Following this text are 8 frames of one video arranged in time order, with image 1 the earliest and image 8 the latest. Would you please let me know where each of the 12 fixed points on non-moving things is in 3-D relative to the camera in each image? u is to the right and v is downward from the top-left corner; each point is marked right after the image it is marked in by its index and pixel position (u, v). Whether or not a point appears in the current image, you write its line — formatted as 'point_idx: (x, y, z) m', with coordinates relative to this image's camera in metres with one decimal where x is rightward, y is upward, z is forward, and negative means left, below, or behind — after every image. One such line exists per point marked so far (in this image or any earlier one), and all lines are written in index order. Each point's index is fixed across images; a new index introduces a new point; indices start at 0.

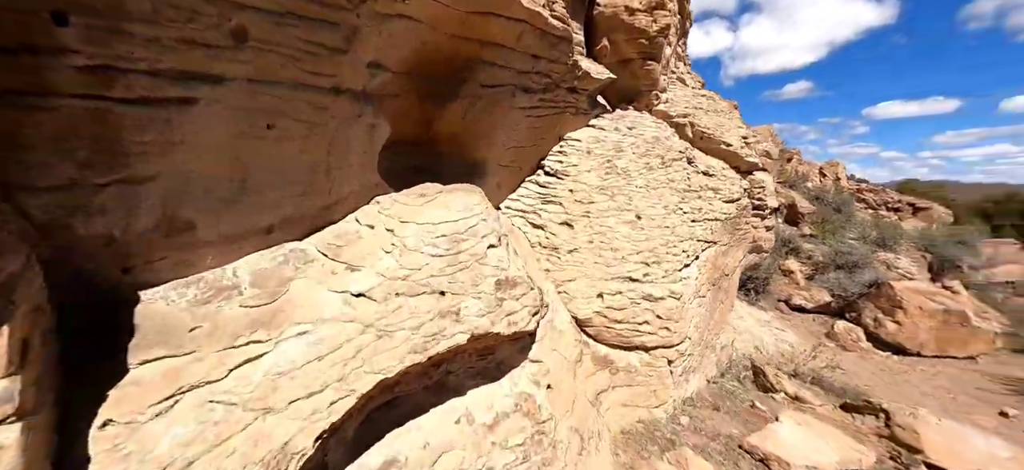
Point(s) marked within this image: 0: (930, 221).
0: (+16.3, +0.4, +14.2) m
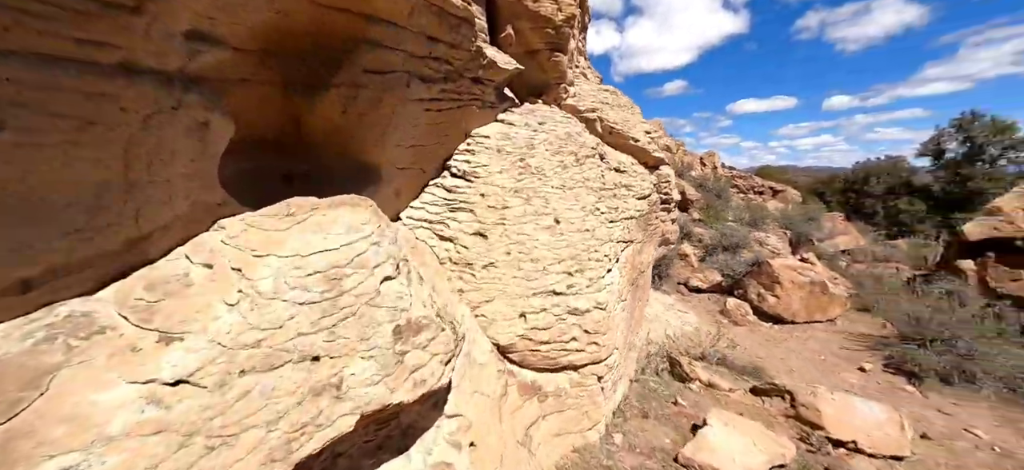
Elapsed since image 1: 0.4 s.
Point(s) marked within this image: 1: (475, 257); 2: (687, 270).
0: (+12.6, +1.5, +17.1) m
1: (-0.3, -0.2, +2.8) m
2: (+4.2, -1.0, +8.8) m
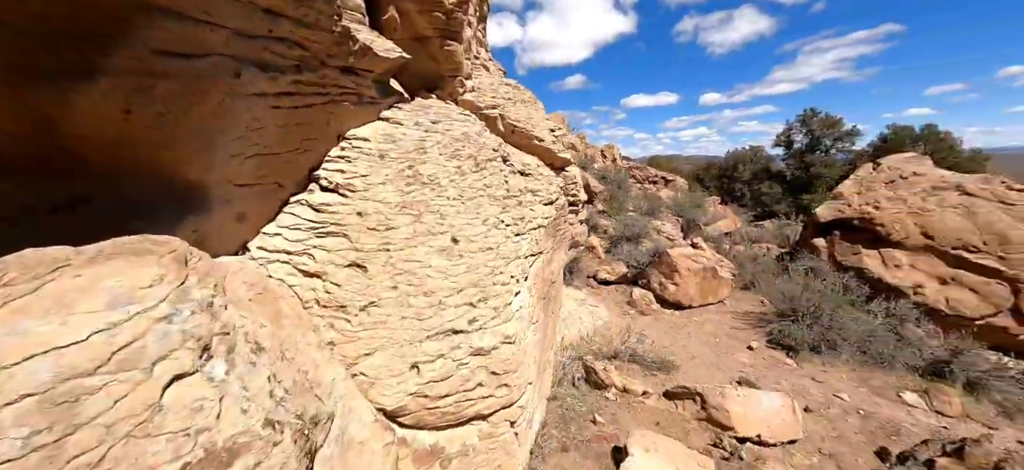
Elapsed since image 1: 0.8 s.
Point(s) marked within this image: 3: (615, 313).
0: (+8.3, +2.4, +18.9) m
1: (-1.0, -0.4, +2.2) m
2: (+2.1, -0.8, +9.0) m
3: (+2.1, -1.6, +7.4) m
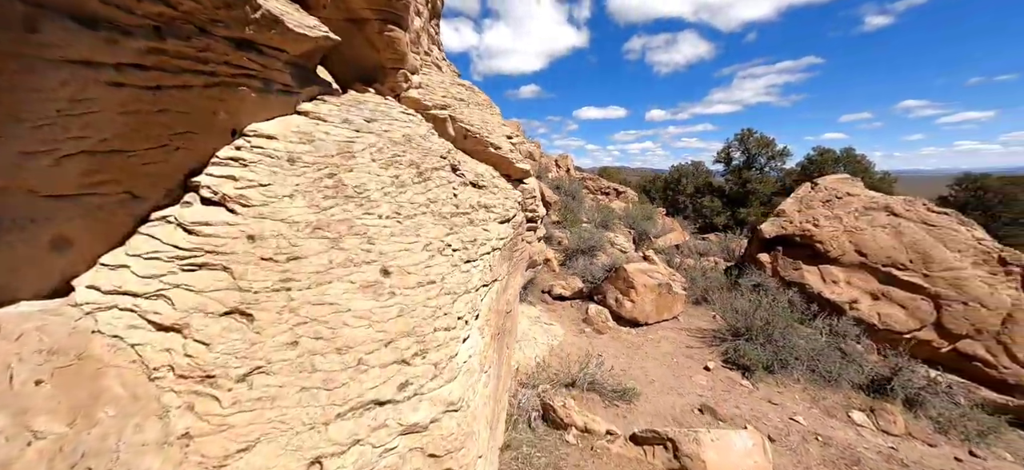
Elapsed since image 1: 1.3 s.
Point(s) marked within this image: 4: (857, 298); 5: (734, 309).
0: (+5.9, +1.9, +19.3) m
1: (-1.2, -0.5, +1.5) m
2: (+1.0, -1.1, +8.7) m
3: (+1.1, -1.9, +7.1) m
4: (+7.0, -1.3, +7.4) m
5: (+4.4, -1.5, +7.3) m
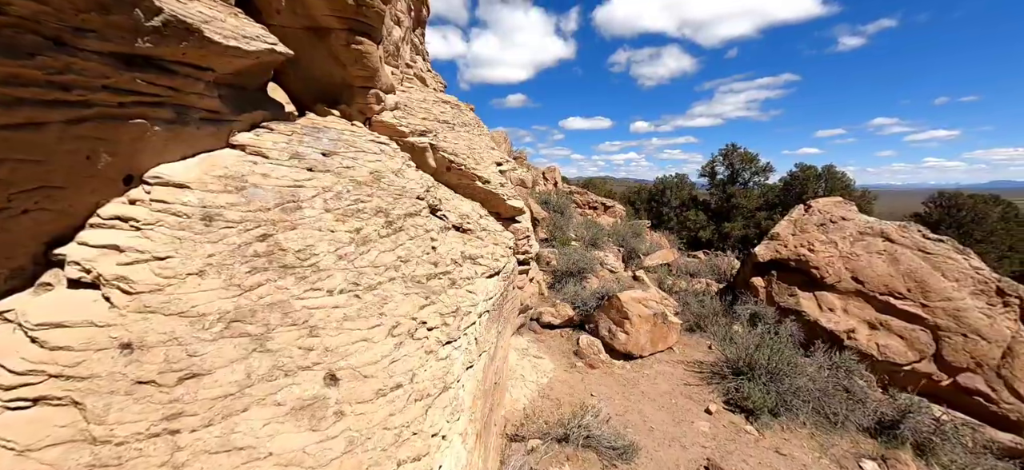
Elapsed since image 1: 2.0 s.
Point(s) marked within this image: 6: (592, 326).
0: (+5.2, +1.1, +19.1) m
1: (-1.3, -0.9, +1.0) m
2: (+0.7, -1.6, +8.2) m
3: (+0.9, -2.4, +6.6) m
4: (+6.8, -1.8, +7.2) m
5: (+4.2, -2.0, +6.9) m
6: (+1.6, -1.8, +7.2) m
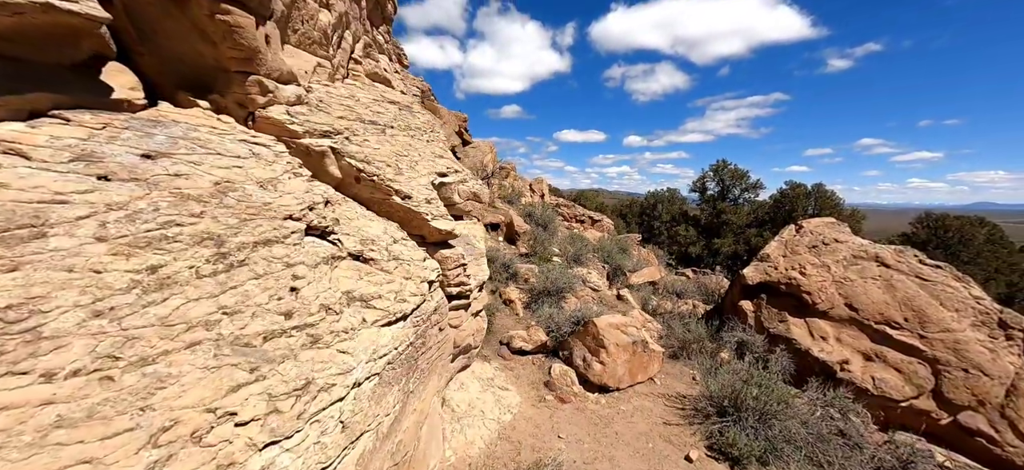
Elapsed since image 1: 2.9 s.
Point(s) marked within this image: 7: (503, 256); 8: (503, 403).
0: (+4.4, +0.4, +18.6) m
1: (-1.7, -1.0, +0.3) m
2: (0.0, -1.9, +7.5) m
3: (+0.3, -2.7, +5.9) m
4: (+6.1, -2.3, +6.6) m
5: (+3.5, -2.4, +6.3) m
6: (+1.0, -2.2, +6.6) m
7: (-0.2, -0.6, +10.4) m
8: (-0.1, -2.6, +5.7) m
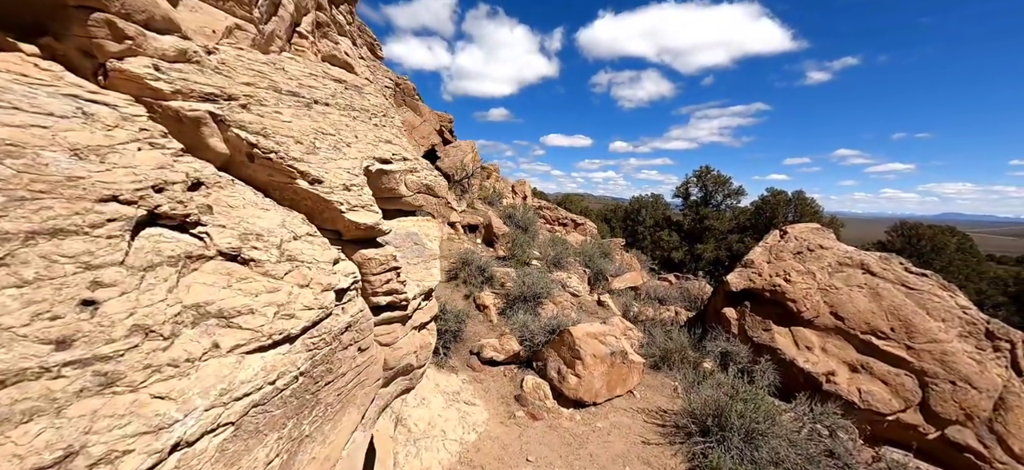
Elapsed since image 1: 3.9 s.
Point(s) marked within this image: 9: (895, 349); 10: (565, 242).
0: (+3.4, +0.2, +18.2) m
1: (-2.0, -1.0, -0.3) m
2: (-0.5, -2.0, +7.0) m
3: (-0.2, -2.7, +5.4) m
4: (+5.6, -2.4, +6.3) m
5: (+3.0, -2.5, +5.9) m
6: (+0.5, -2.2, +6.1) m
7: (-0.9, -0.7, +9.9) m
8: (-0.6, -2.6, +5.1) m
9: (+6.5, -1.9, +6.2) m
10: (+2.0, -0.3, +13.6) m
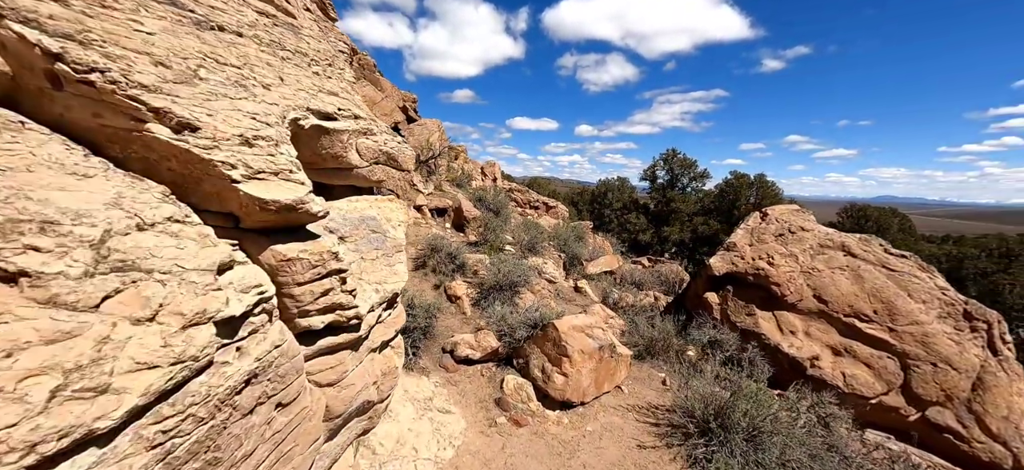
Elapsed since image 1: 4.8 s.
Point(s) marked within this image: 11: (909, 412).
0: (+2.0, +1.0, +17.7) m
1: (-1.7, -1.0, -1.1) m
2: (-0.9, -1.7, +6.3) m
3: (-0.5, -2.5, +4.7) m
4: (+5.3, -2.1, +6.2) m
5: (+2.7, -2.2, +5.6) m
6: (+0.1, -1.9, +5.5) m
7: (-1.6, -0.3, +9.1) m
8: (-0.9, -2.5, +4.5) m
9: (+6.2, -1.6, +6.1) m
10: (+1.0, +0.3, +13.0) m
11: (+6.3, -2.8, +5.7) m
